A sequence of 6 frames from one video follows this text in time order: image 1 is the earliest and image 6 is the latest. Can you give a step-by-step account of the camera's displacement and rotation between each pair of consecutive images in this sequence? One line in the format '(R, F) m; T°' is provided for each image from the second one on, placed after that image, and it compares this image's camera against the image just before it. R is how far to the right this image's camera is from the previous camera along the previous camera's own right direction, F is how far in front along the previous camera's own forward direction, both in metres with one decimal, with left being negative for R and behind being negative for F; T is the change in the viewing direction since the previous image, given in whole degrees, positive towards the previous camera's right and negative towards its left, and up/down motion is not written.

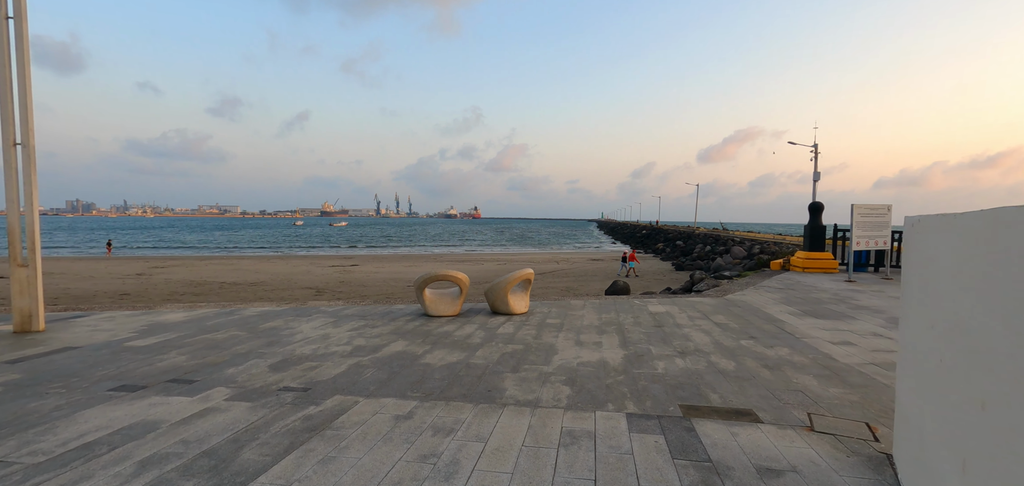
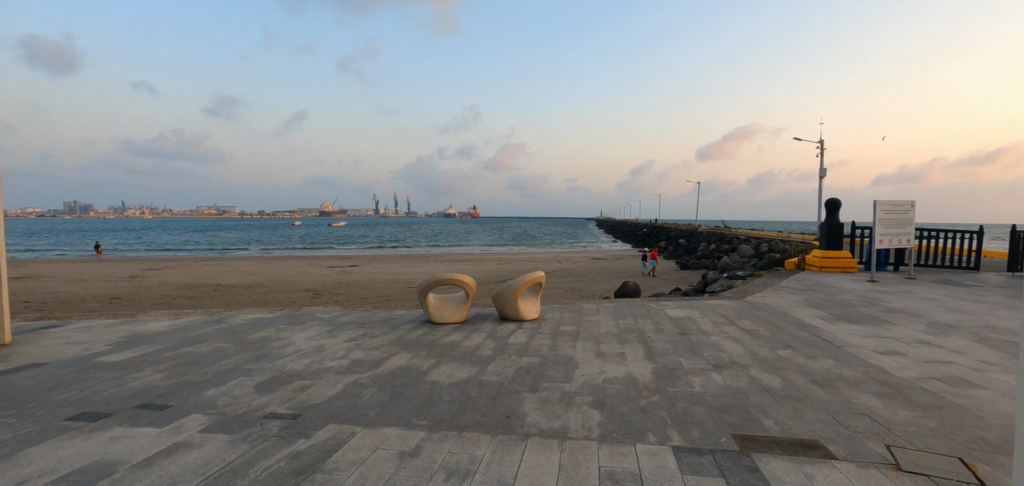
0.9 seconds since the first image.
(-0.2, +0.6) m; 0°
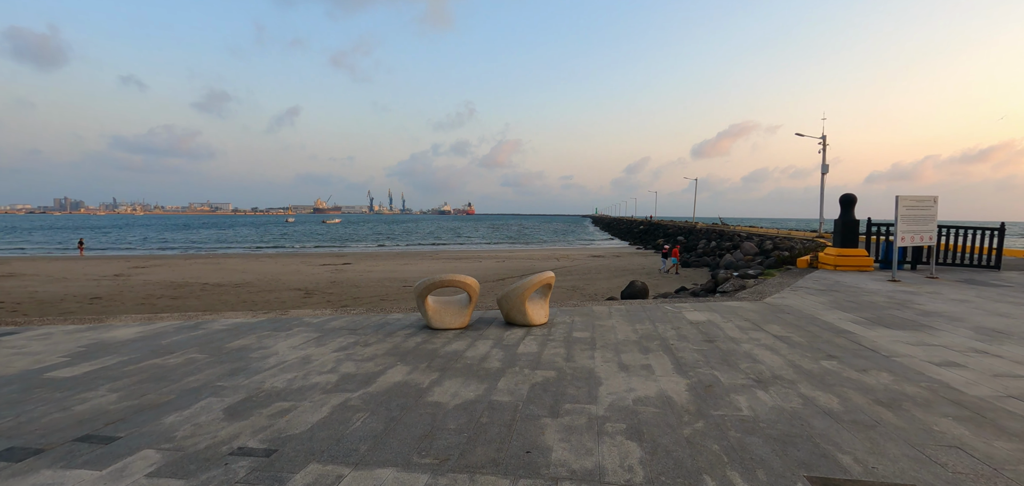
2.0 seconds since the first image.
(-0.2, +0.6) m; +1°
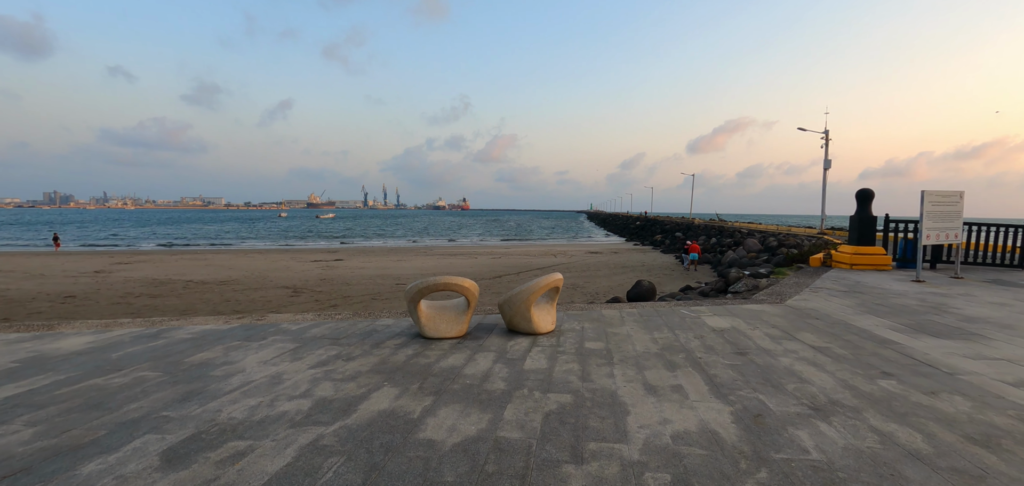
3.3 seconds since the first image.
(-0.1, +0.7) m; +1°
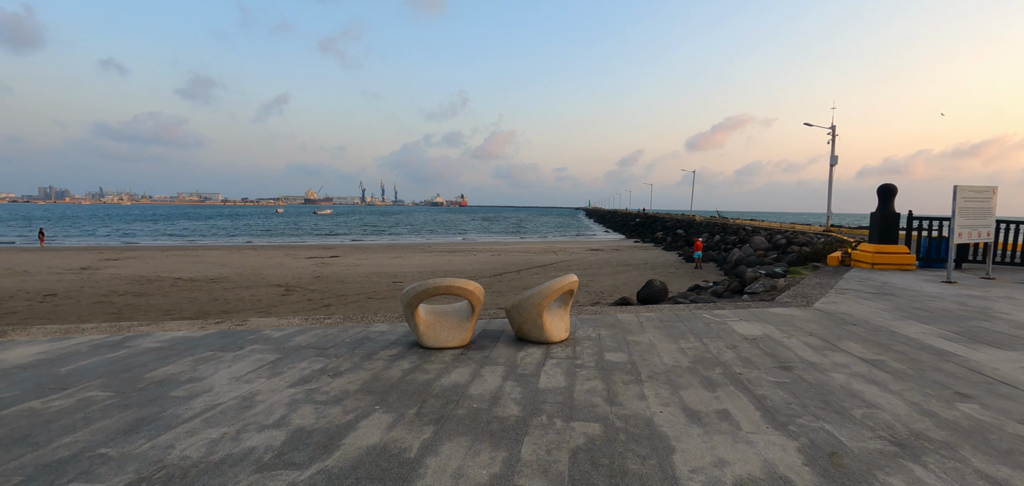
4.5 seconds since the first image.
(-0.1, +0.7) m; 0°
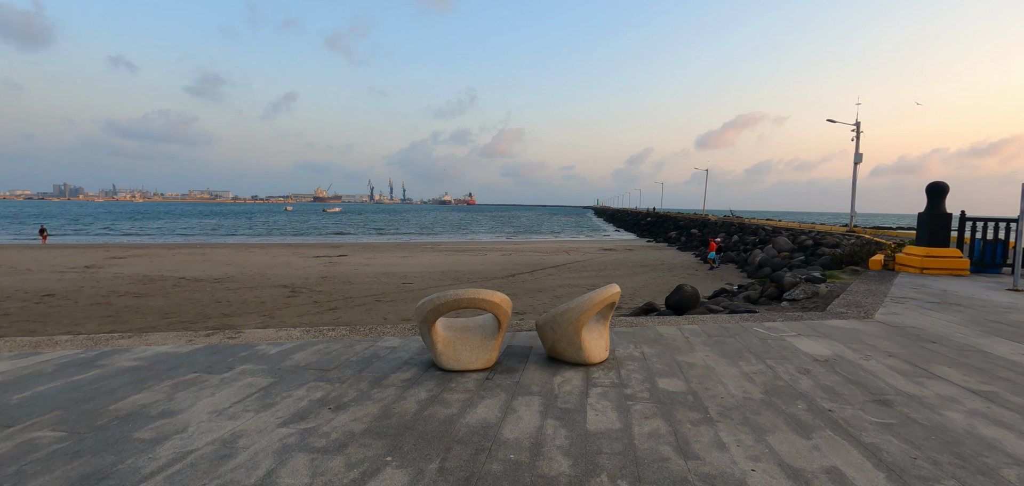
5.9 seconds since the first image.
(-0.2, +0.8) m; -1°
